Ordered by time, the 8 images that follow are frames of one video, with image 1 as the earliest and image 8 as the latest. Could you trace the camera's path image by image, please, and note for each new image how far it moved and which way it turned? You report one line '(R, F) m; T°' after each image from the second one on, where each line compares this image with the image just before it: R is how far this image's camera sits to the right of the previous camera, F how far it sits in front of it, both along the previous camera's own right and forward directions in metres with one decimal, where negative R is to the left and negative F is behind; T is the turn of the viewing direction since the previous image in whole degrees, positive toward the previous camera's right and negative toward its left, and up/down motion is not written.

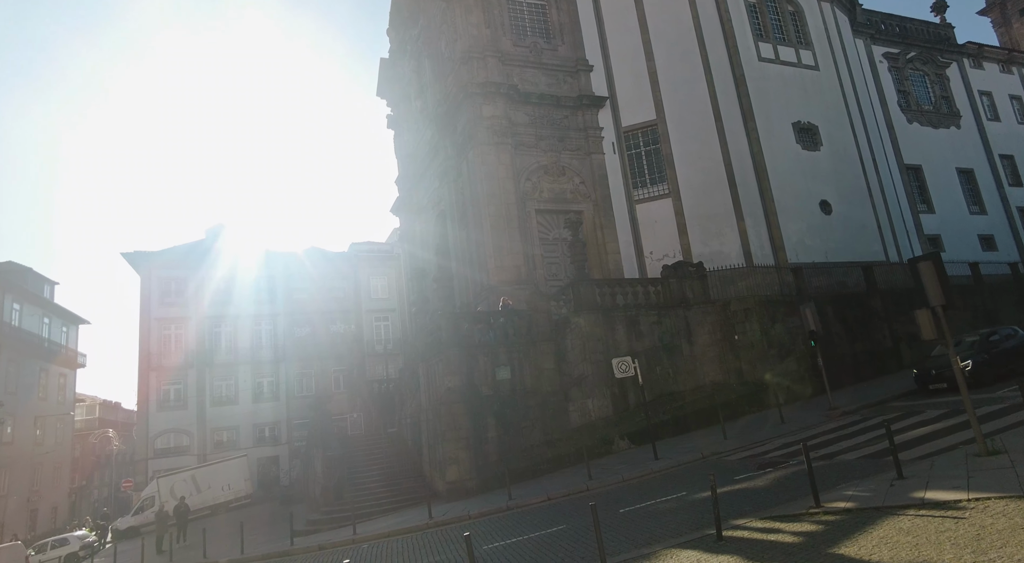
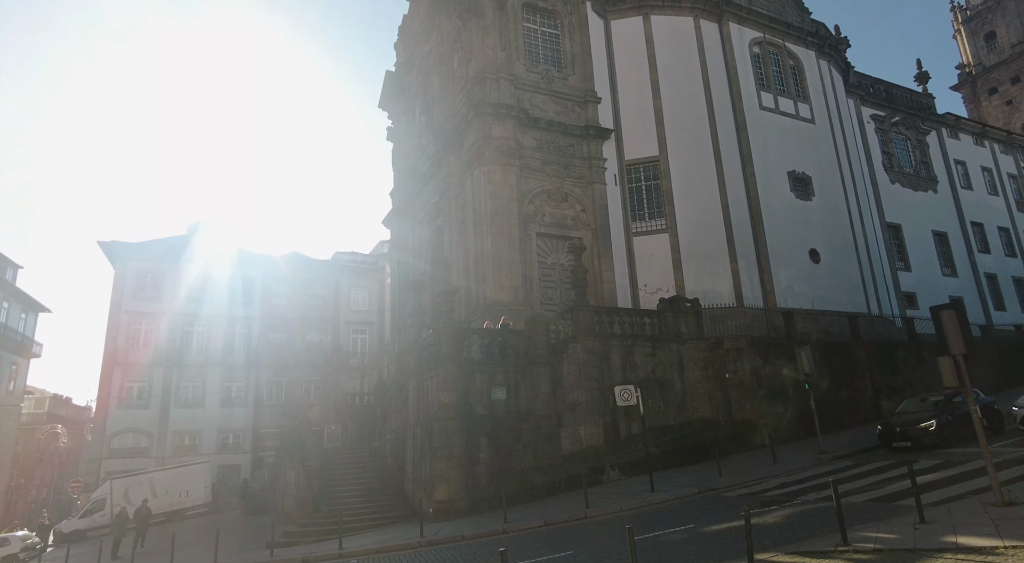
(-0.9, +0.1) m; +3°
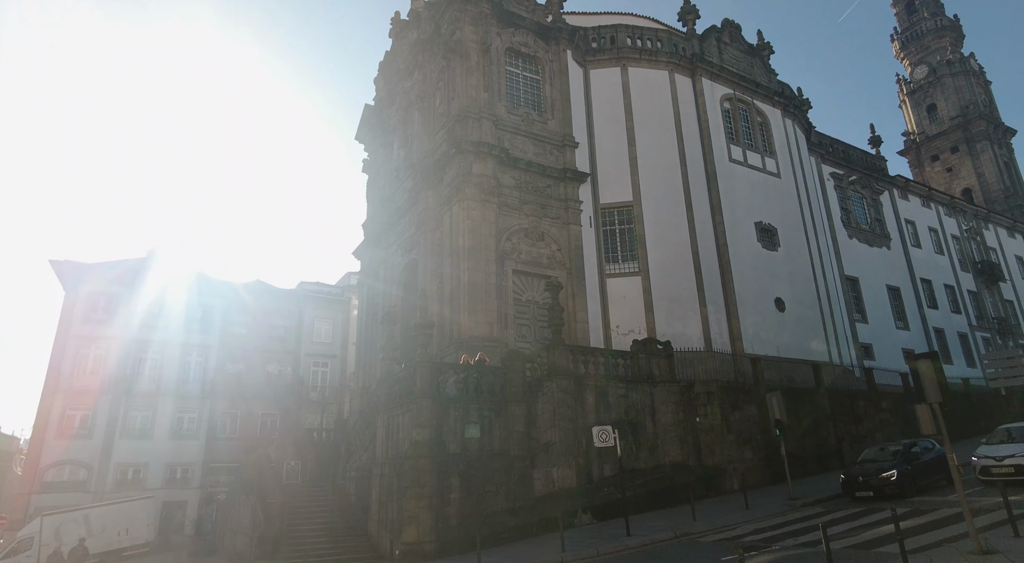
(-0.5, +0.1) m; +4°
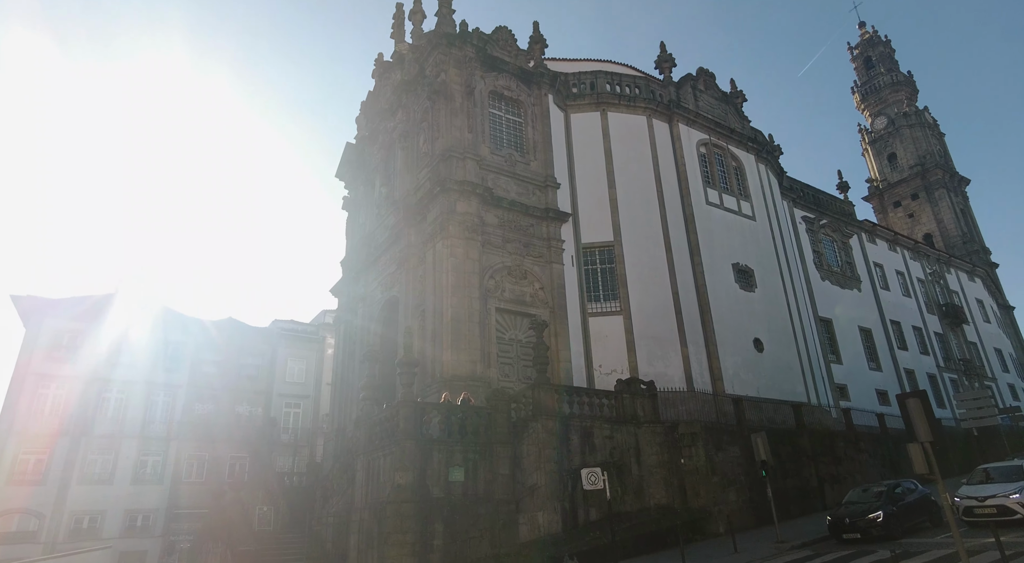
(-0.3, +0.1) m; +3°
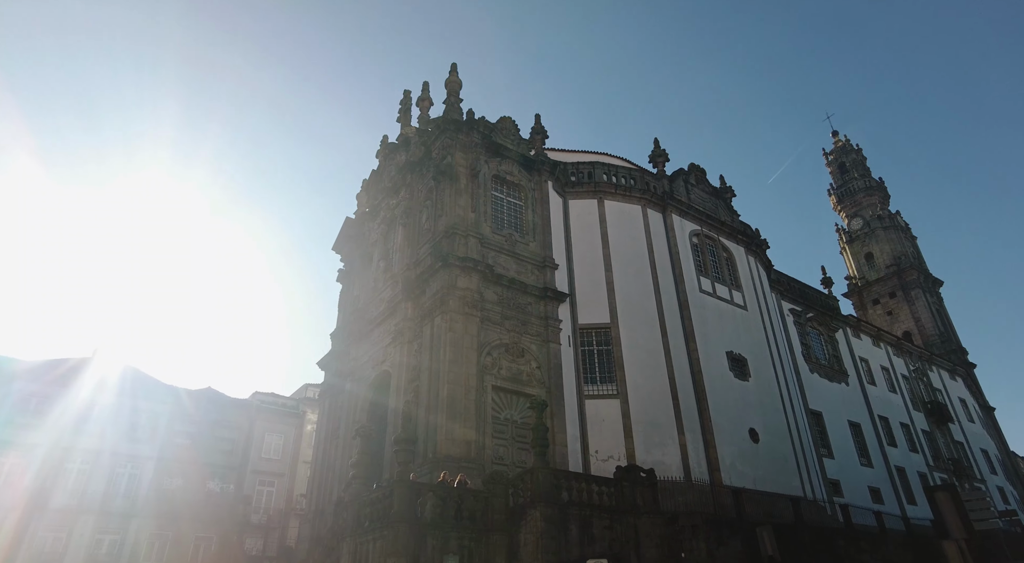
(-0.6, +0.1) m; +2°
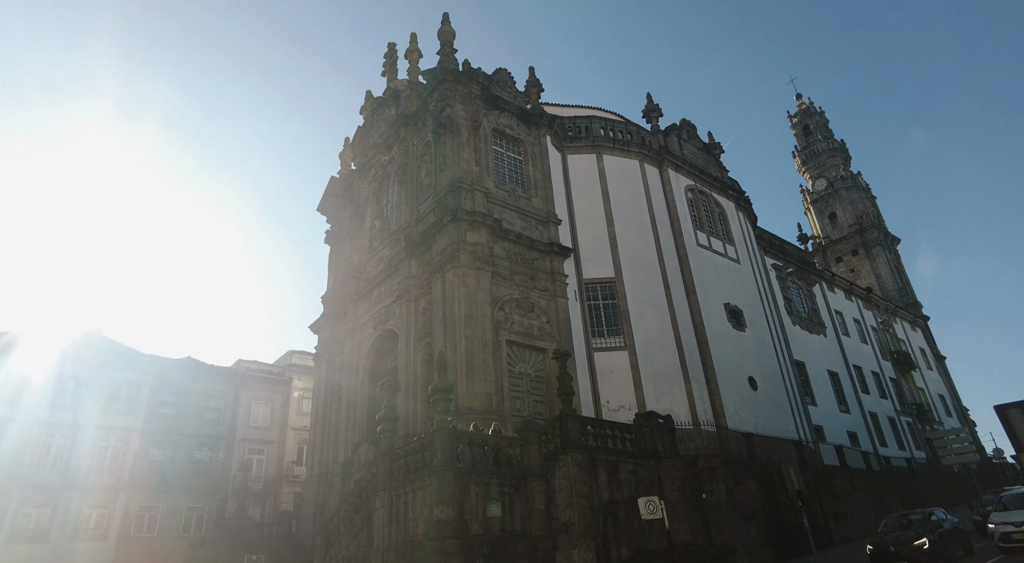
(-1.9, +0.3) m; +4°
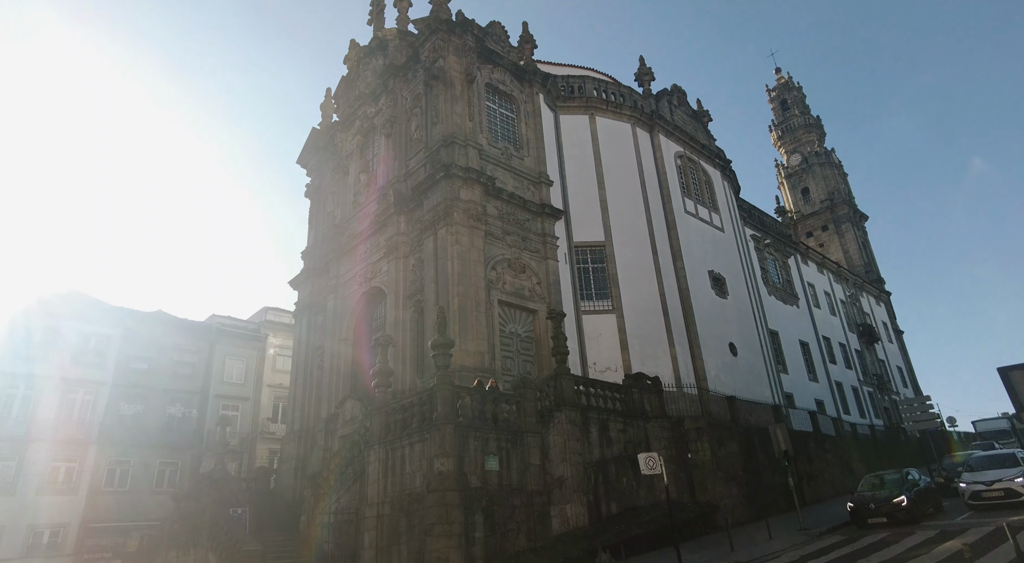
(-0.8, +0.2) m; +3°
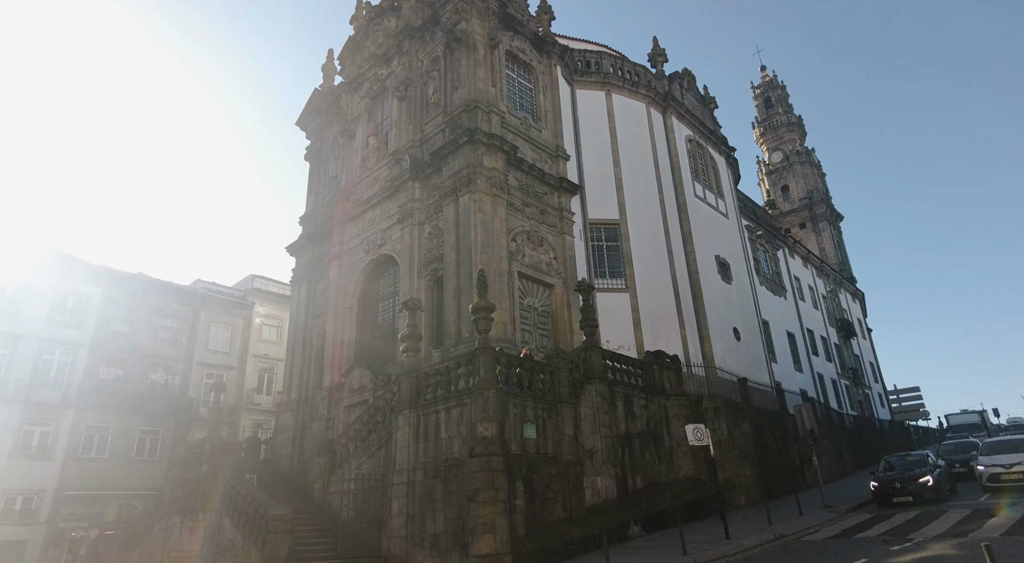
(-1.8, +0.5) m; +3°
